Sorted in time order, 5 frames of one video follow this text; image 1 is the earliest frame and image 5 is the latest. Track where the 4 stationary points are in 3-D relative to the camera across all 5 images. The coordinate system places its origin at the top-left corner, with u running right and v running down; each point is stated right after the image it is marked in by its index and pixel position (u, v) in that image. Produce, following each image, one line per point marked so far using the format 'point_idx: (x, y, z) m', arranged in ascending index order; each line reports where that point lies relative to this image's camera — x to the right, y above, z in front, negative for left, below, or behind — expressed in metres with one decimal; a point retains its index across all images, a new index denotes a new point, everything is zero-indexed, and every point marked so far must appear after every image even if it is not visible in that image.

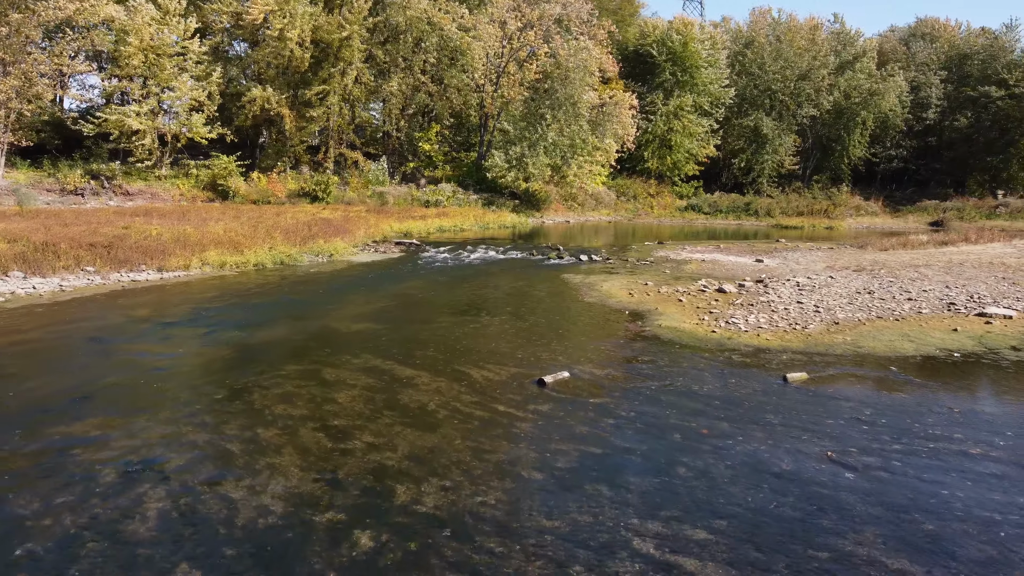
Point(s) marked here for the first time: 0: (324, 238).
0: (-4.7, +1.3, +19.9) m
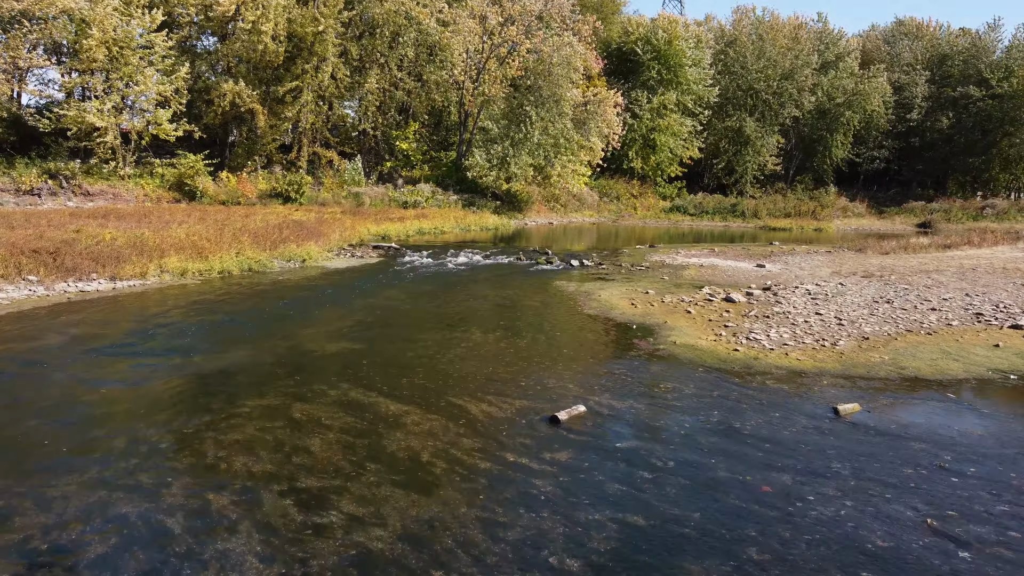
0: (-5.0, +1.1, +18.5) m
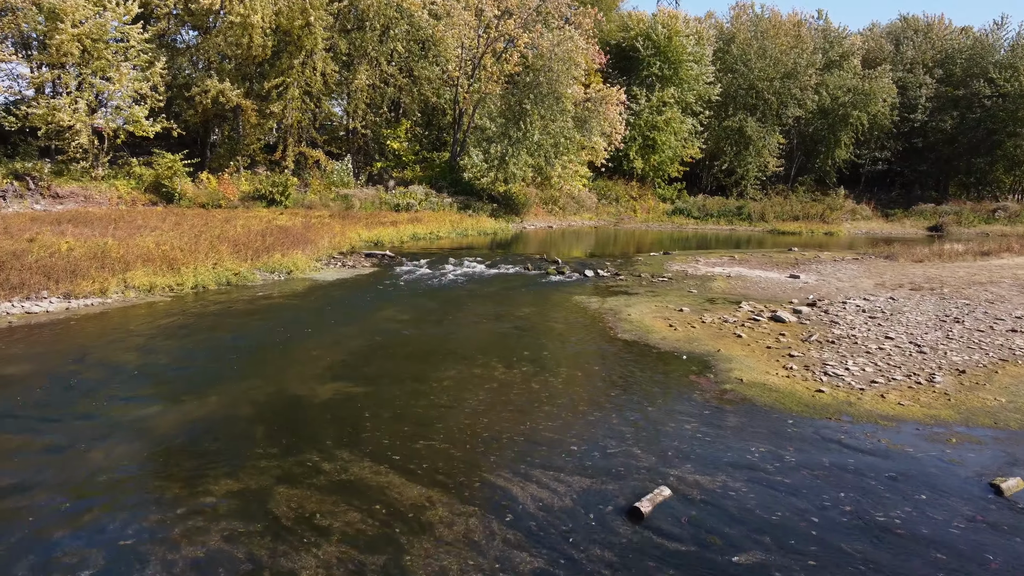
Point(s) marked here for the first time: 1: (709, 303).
0: (-4.8, +0.8, +16.7) m
1: (+3.3, -0.2, +13.5) m
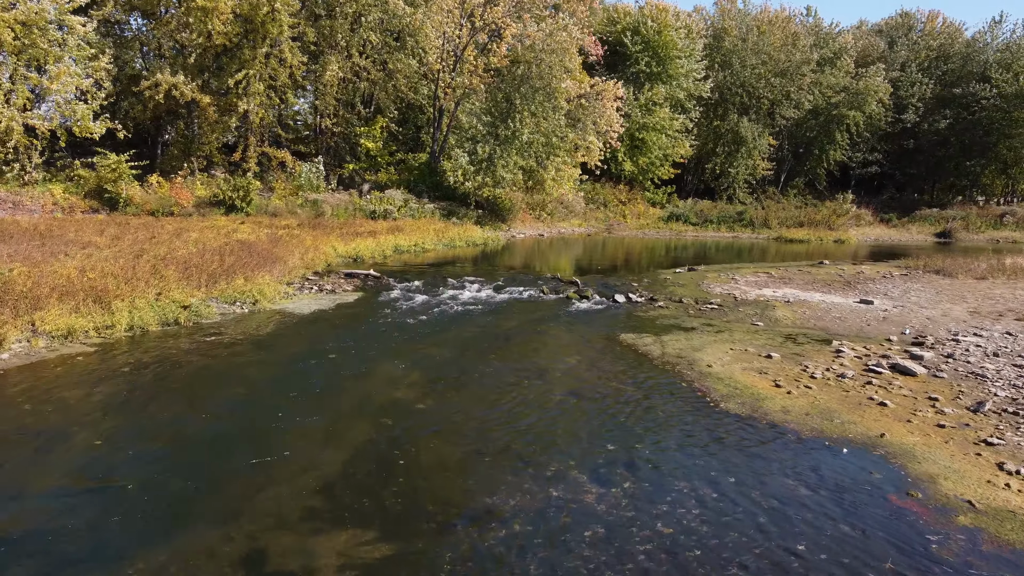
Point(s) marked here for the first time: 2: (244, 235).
0: (-4.6, +0.3, +13.6) m
1: (+3.7, -0.7, +10.7) m
2: (-6.2, +1.2, +18.5) m
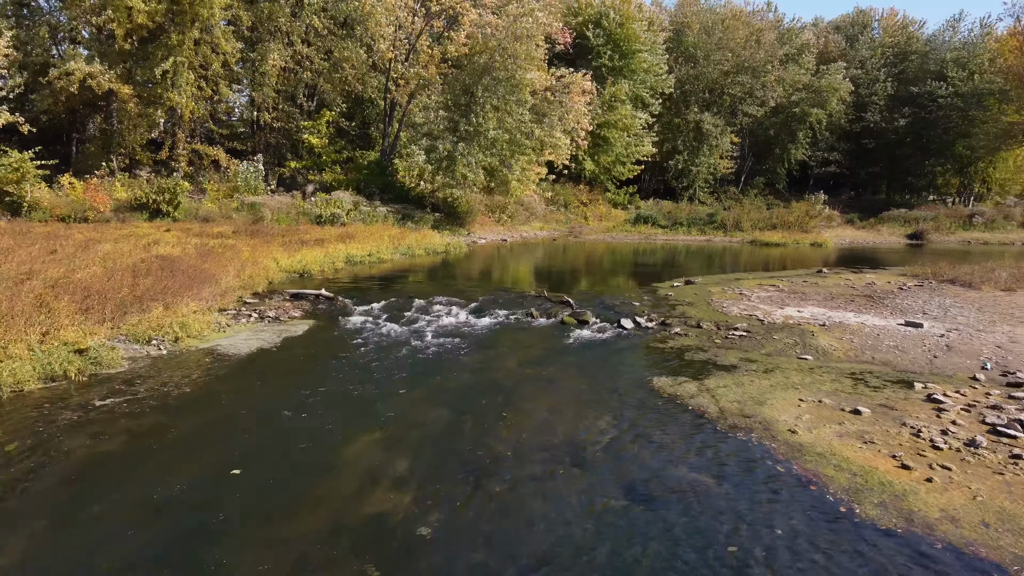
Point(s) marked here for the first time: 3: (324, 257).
0: (-4.7, -0.2, +10.8) m
1: (+3.8, -1.0, +8.6) m
2: (-6.7, +0.8, +15.6) m
3: (-4.3, +0.7, +18.5) m
